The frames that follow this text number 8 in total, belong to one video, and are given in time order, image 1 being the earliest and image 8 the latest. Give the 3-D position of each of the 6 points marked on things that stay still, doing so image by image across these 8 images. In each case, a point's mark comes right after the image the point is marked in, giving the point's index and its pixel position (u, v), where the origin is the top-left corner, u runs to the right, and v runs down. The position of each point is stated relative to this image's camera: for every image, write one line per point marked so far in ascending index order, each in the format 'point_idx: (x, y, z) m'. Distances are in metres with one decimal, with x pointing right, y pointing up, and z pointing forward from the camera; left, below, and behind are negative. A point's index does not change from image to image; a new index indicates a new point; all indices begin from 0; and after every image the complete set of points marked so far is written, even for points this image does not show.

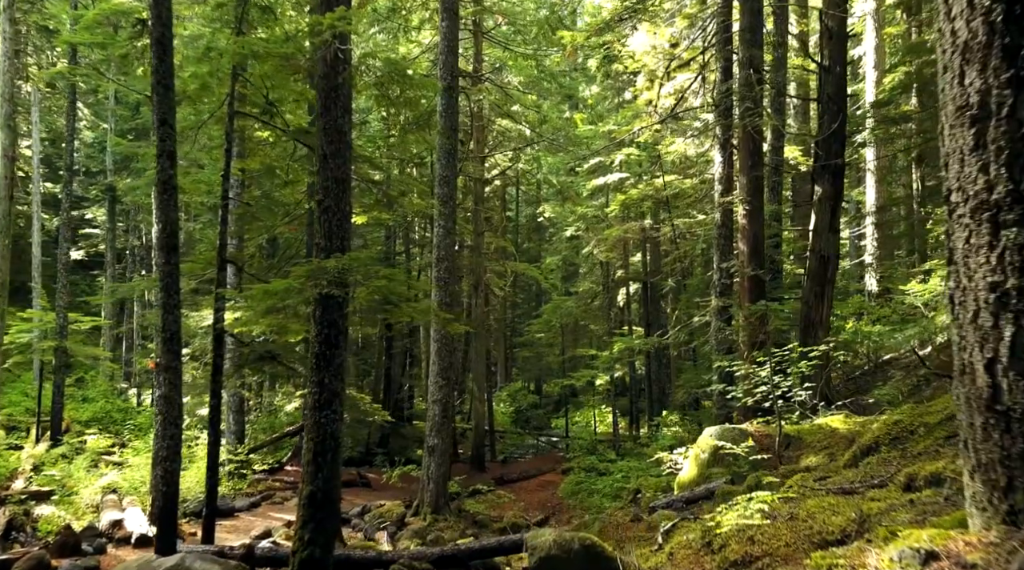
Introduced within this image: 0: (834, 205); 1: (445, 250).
0: (+4.9, +1.2, +14.4) m
1: (-1.3, +0.7, +18.5) m
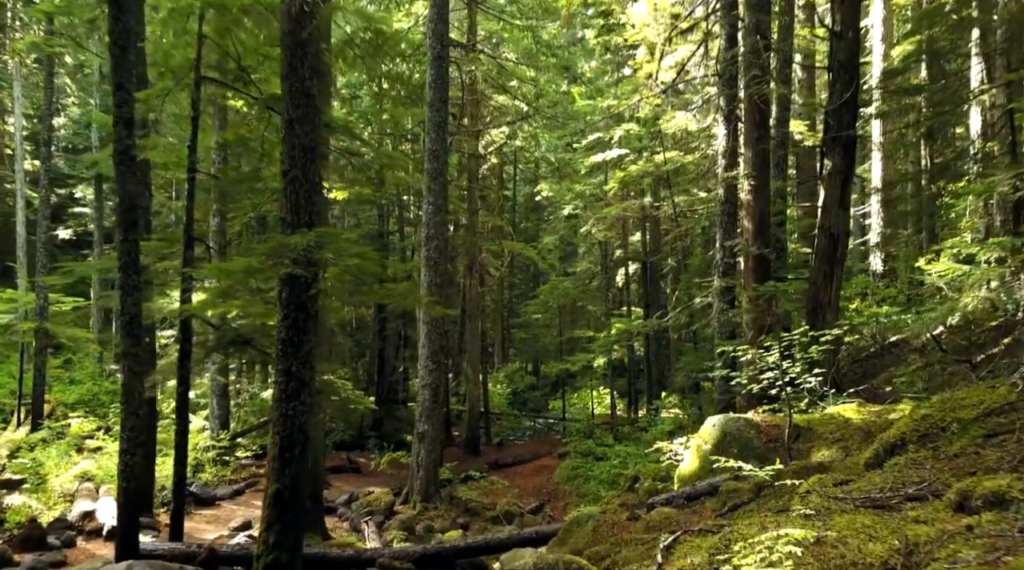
0: (+4.8, +1.5, +13.6) m
1: (-1.5, +1.1, +17.7) m
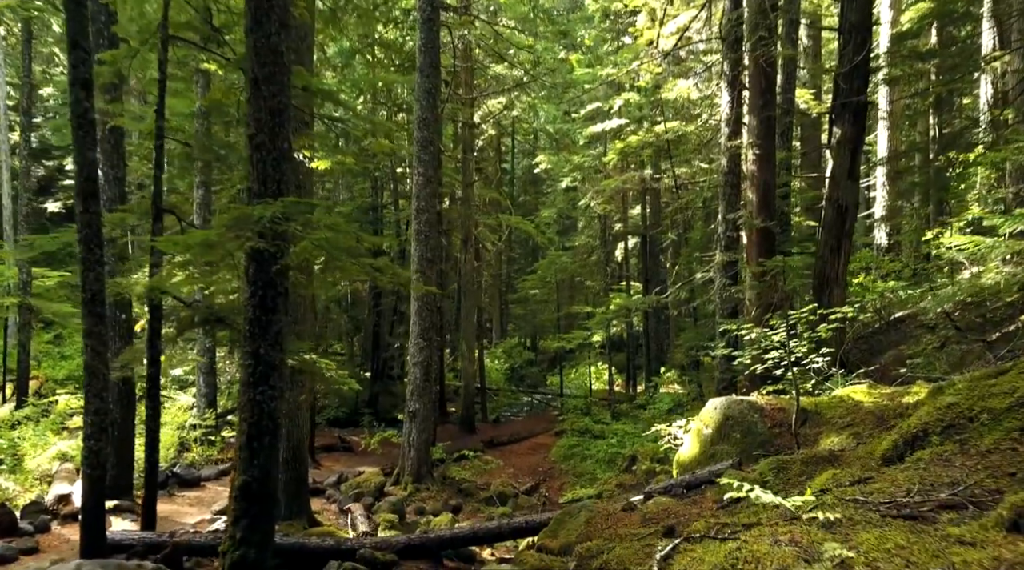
0: (+4.7, +1.9, +12.9) m
1: (-1.6, +1.5, +17.0) m
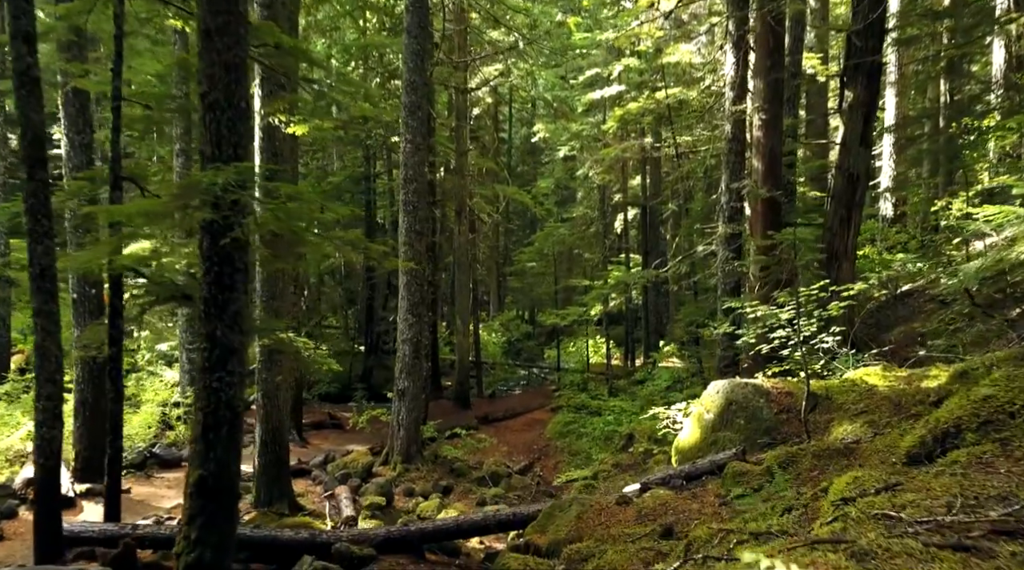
0: (+4.6, +2.2, +12.1) m
1: (-1.7, +2.0, +16.2) m
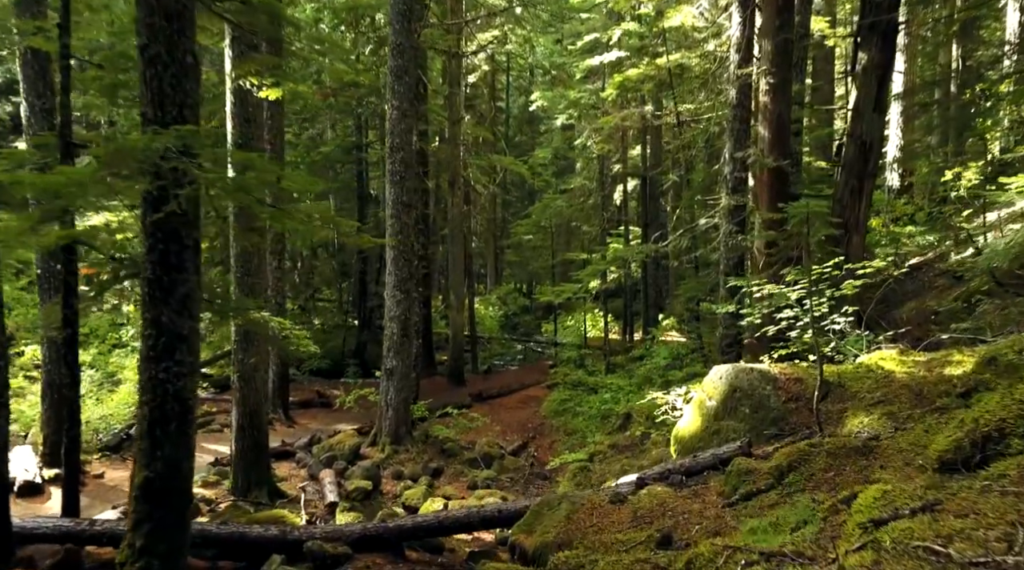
0: (+4.4, +2.5, +11.3) m
1: (-1.8, +2.4, +15.4) m
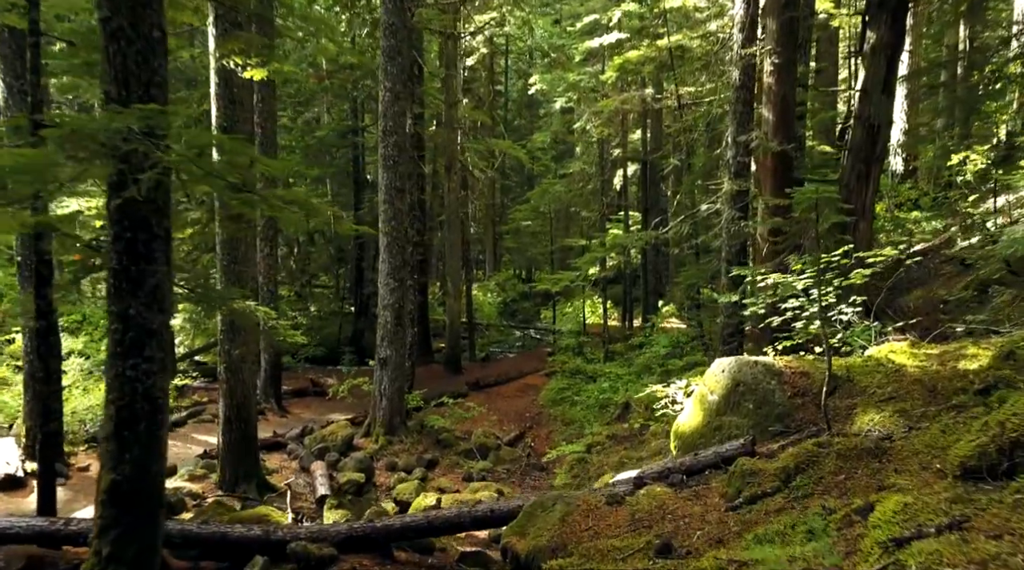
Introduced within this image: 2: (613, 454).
0: (+4.4, +2.7, +10.9) m
1: (-1.9, +2.6, +15.0) m
2: (+1.4, -2.4, +13.2) m
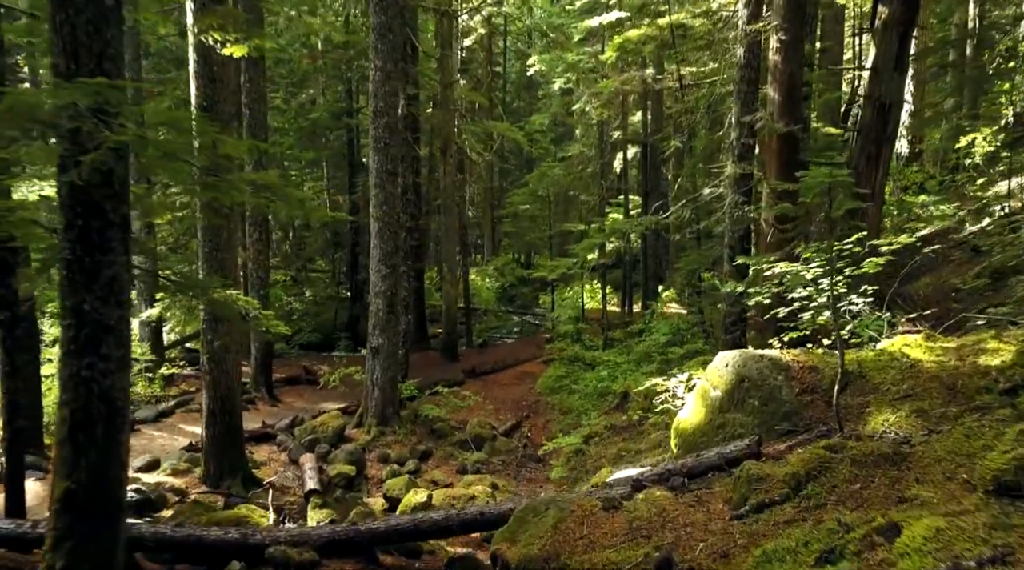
0: (+4.3, +2.8, +10.3) m
1: (-1.9, +2.8, +14.5) m
2: (+1.3, -2.2, +12.8) m
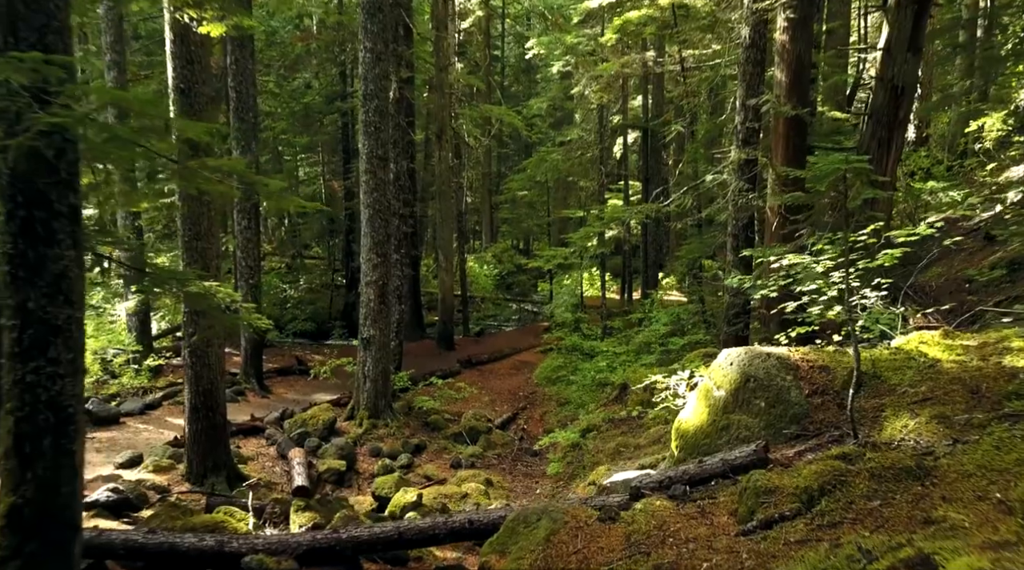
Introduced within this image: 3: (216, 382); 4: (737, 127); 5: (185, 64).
0: (+4.3, +2.9, +9.8) m
1: (-2.0, +3.0, +14.0) m
2: (+1.3, -2.1, +12.3) m
3: (-3.5, -1.1, +11.0) m
4: (+2.8, +2.0, +11.6) m
5: (-3.5, +2.4, +10.0) m
